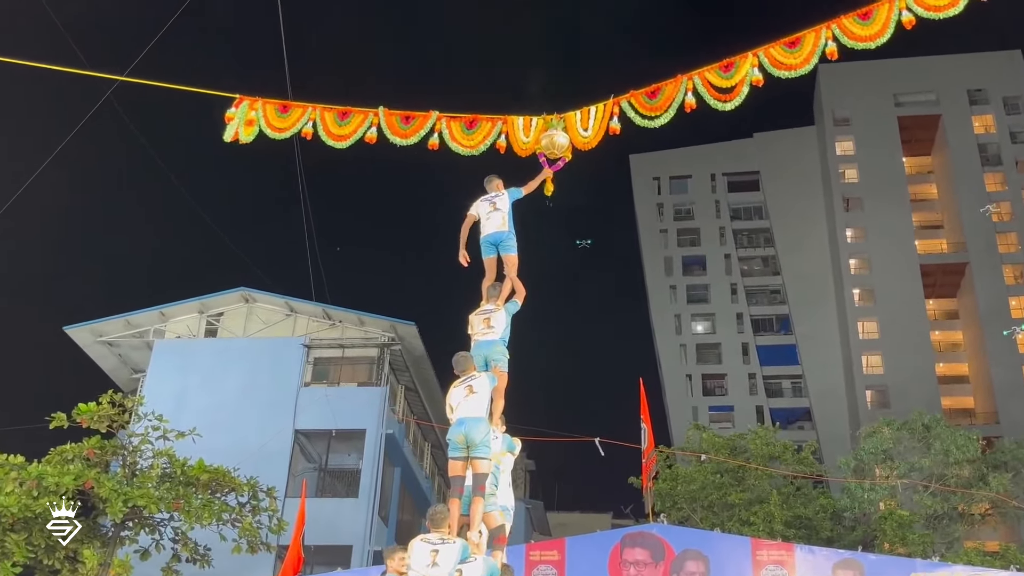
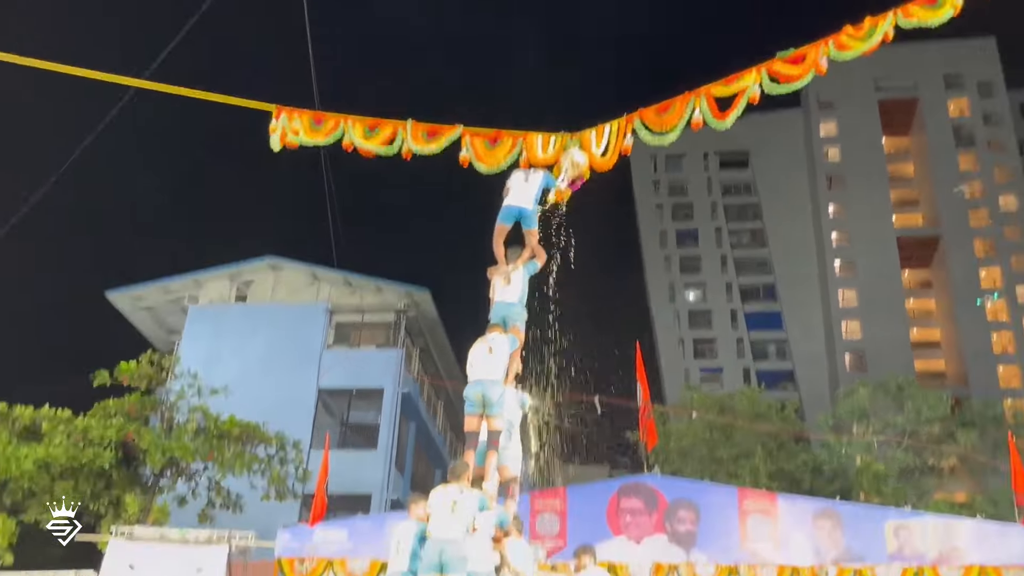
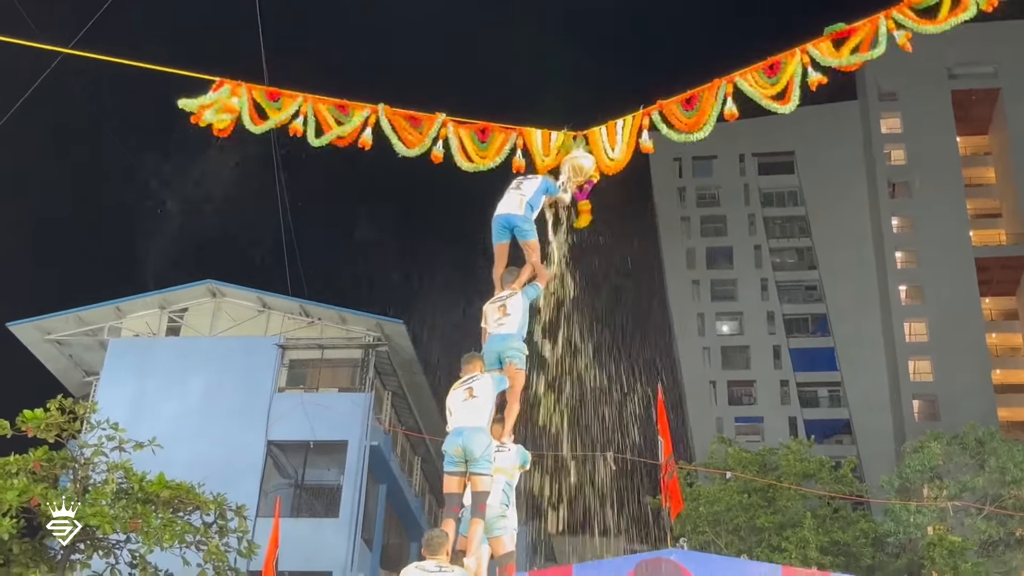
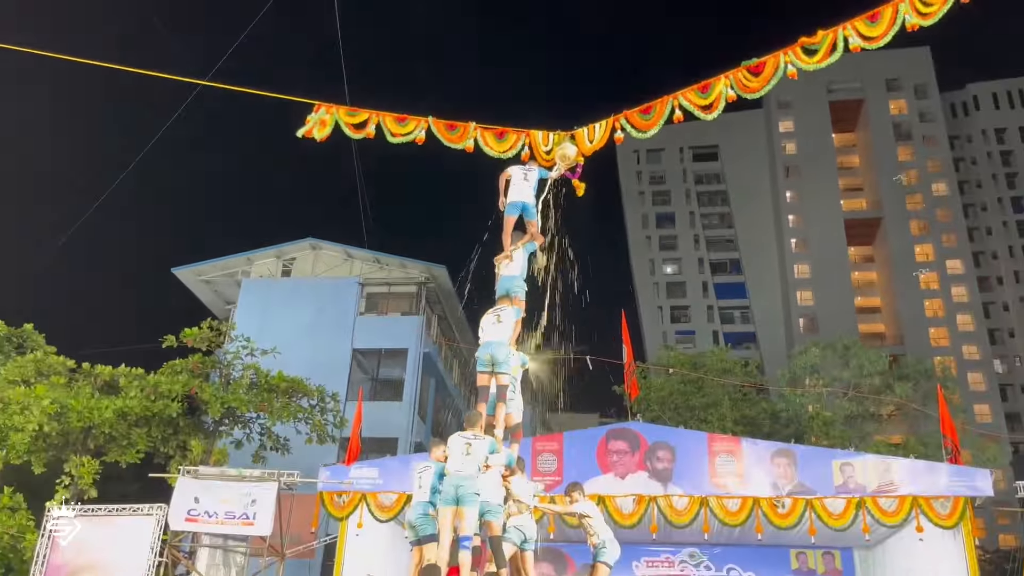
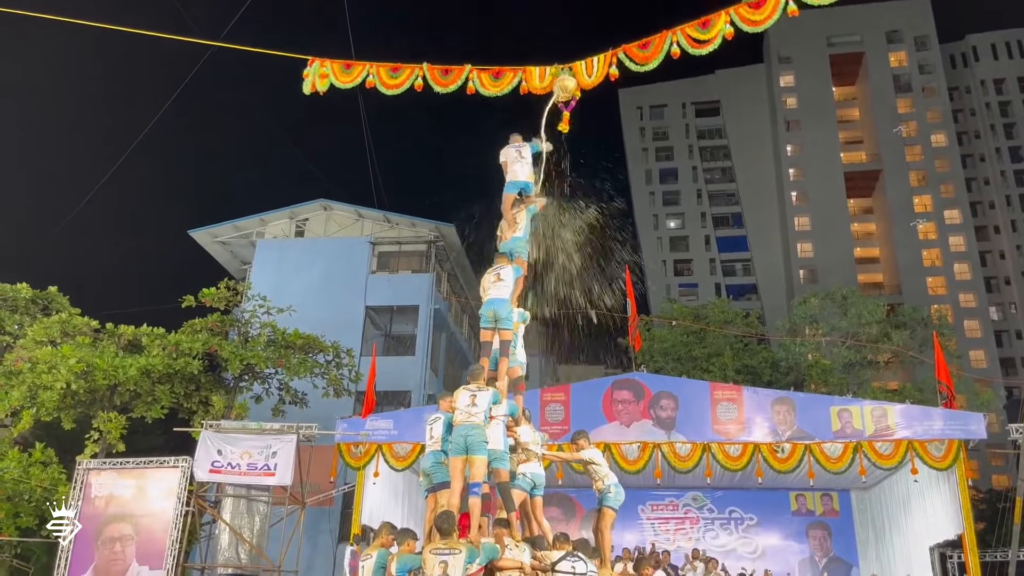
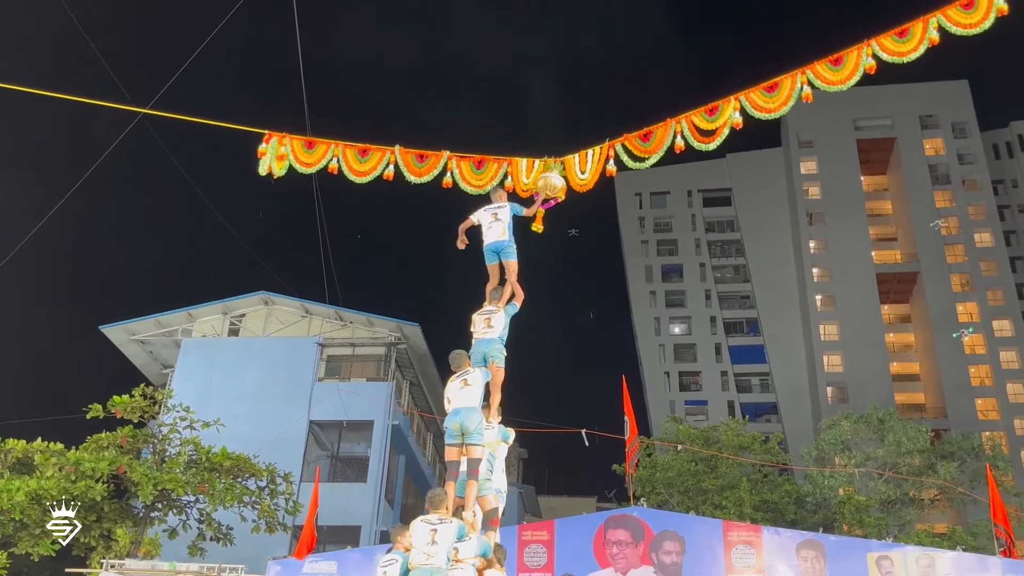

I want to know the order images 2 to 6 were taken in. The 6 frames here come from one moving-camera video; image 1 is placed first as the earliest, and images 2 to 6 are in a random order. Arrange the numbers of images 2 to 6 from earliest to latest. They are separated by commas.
6, 3, 2, 4, 5
